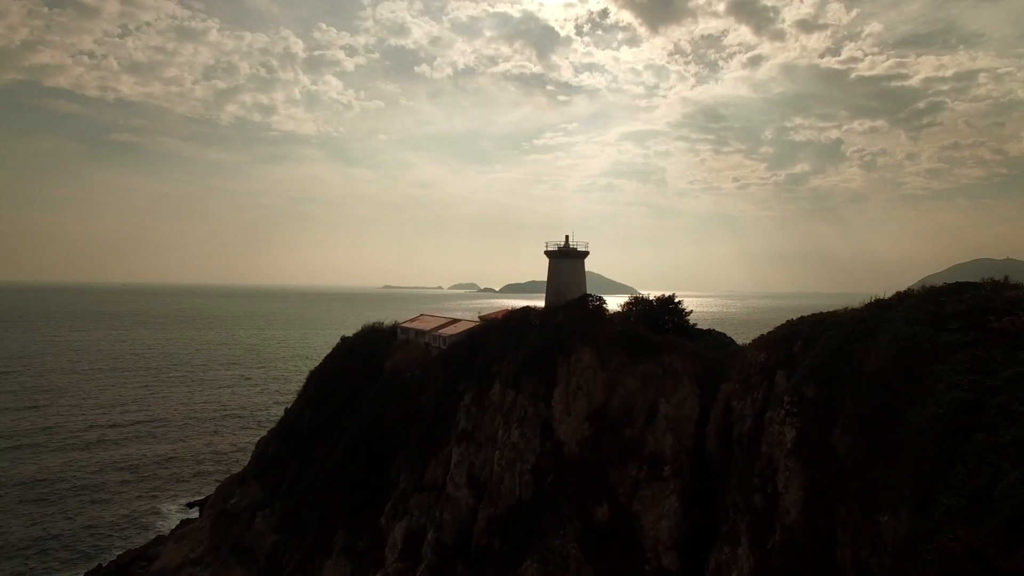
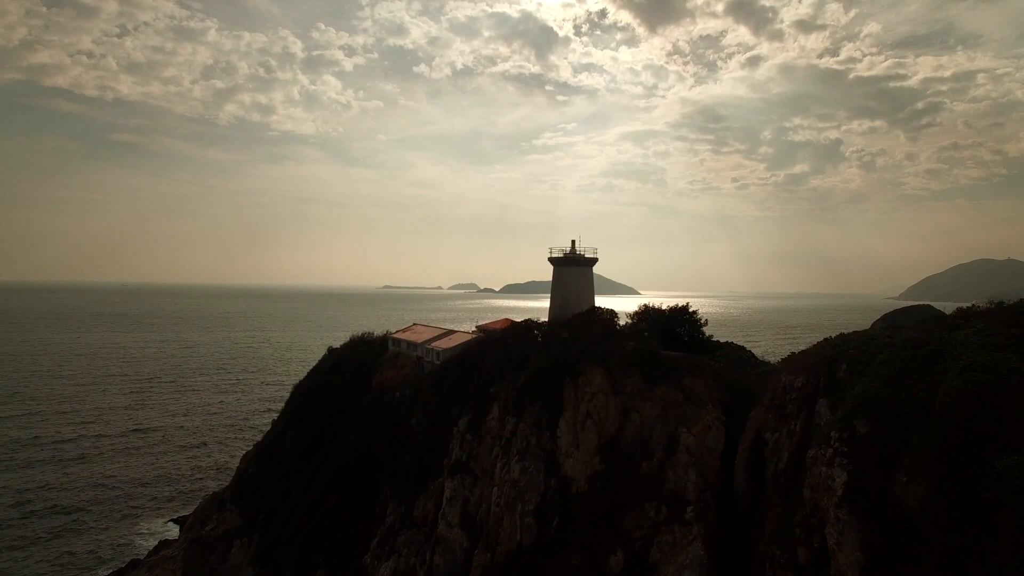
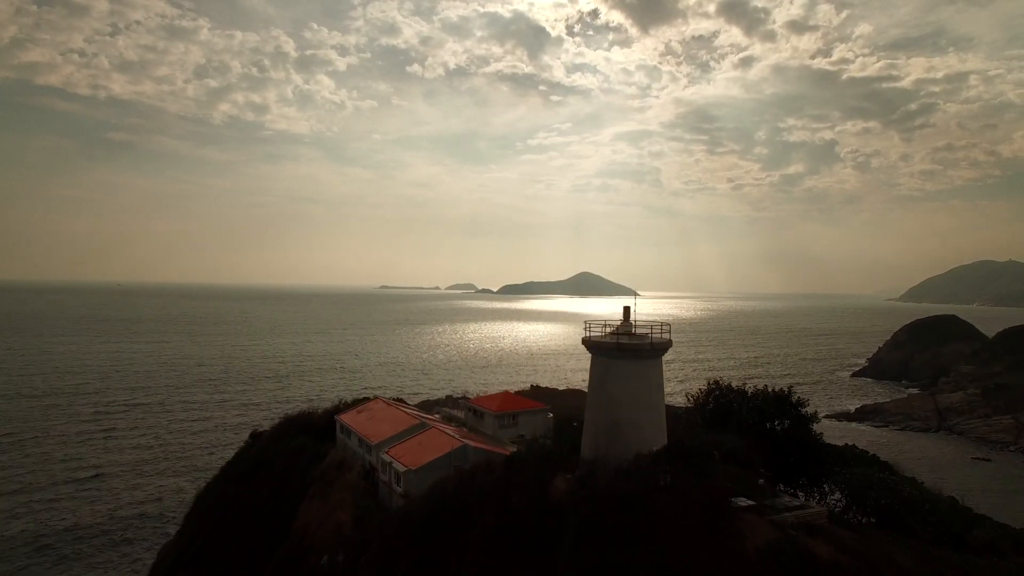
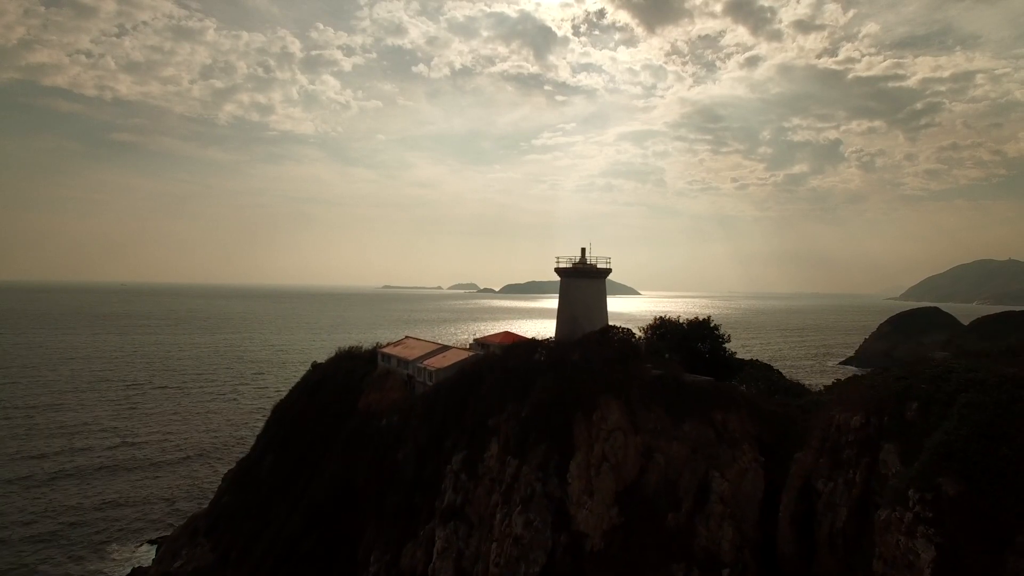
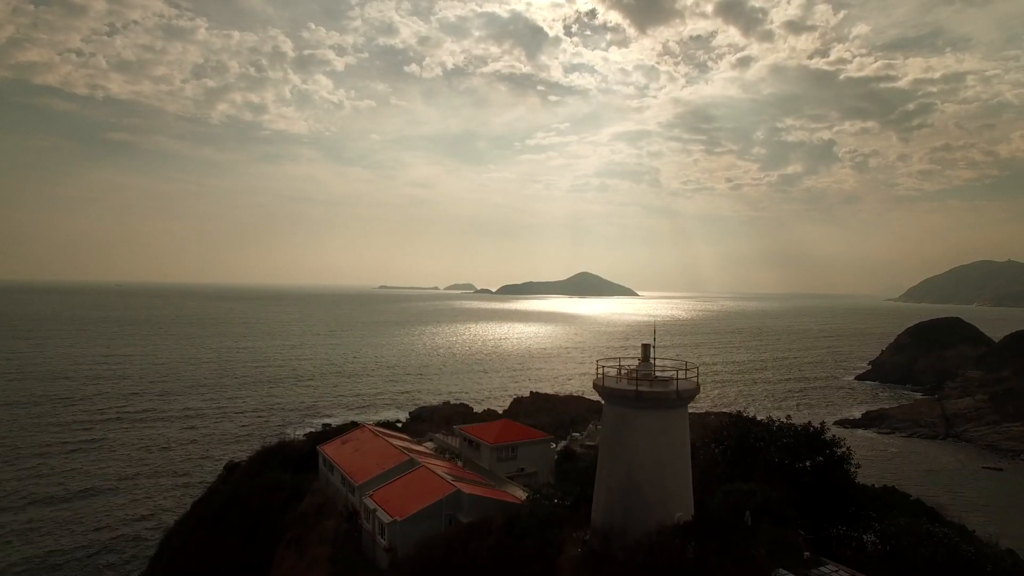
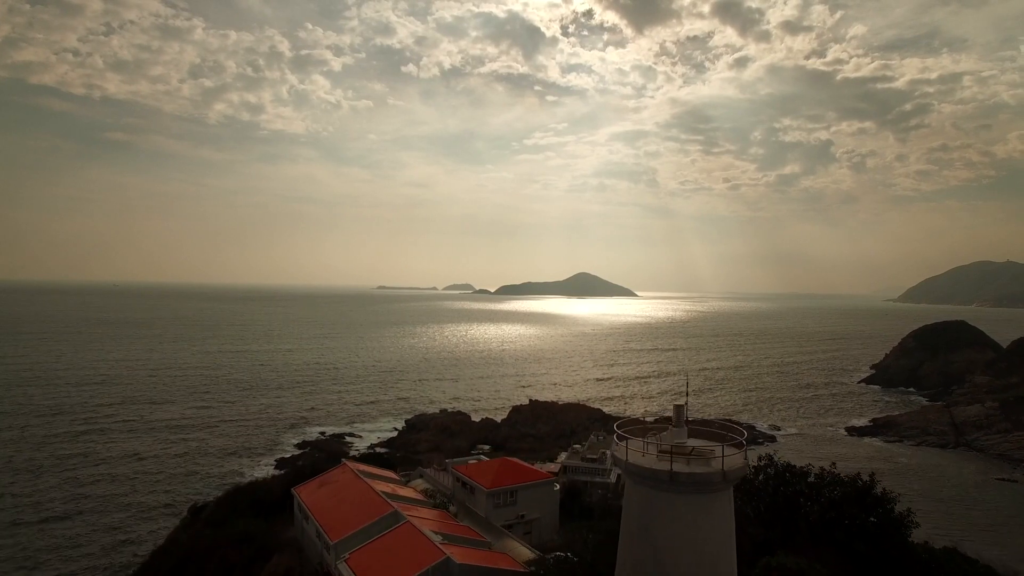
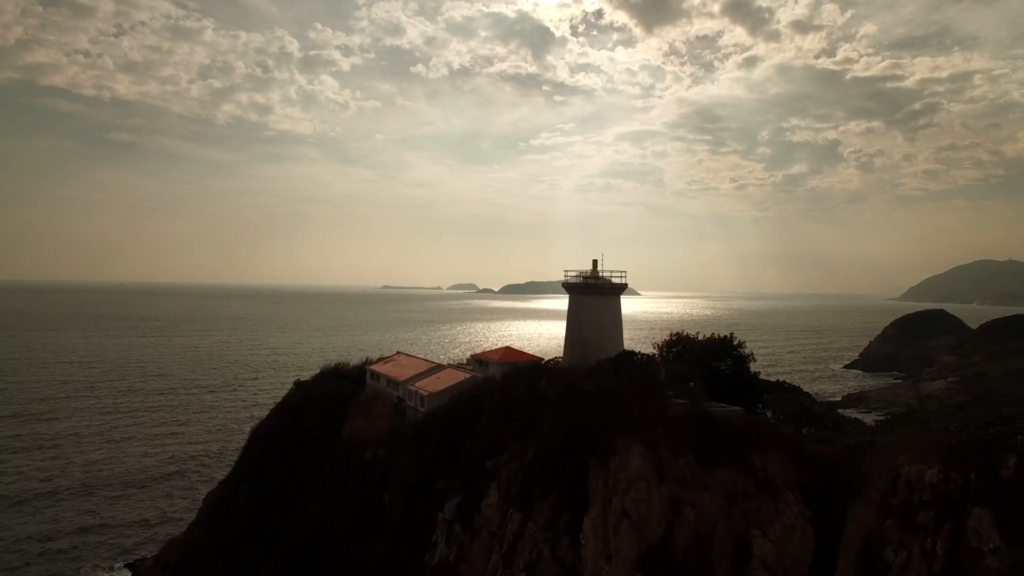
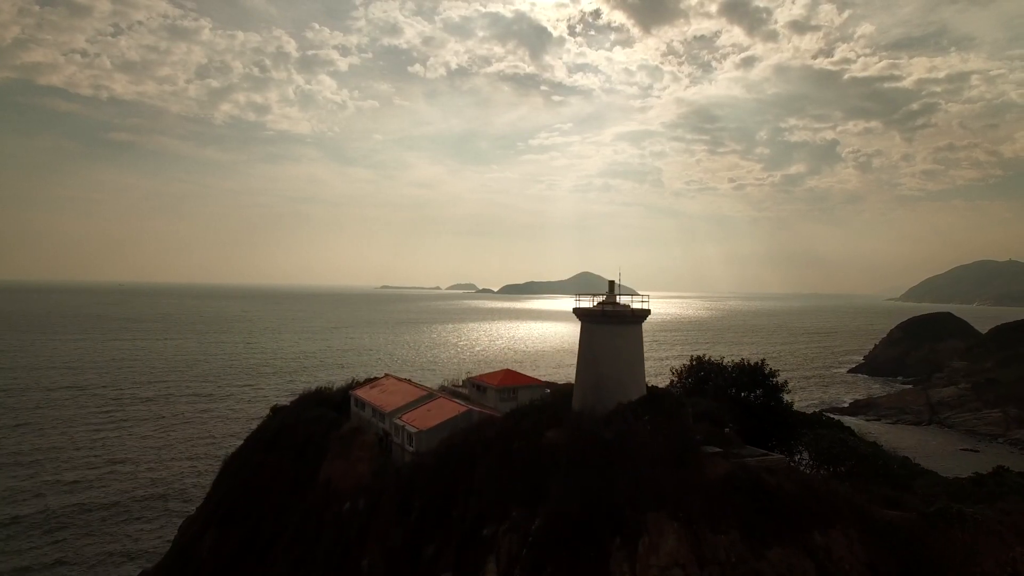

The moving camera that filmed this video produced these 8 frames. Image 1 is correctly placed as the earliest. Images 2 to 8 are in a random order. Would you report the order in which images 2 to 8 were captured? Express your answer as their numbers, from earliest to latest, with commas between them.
2, 4, 7, 8, 3, 5, 6
